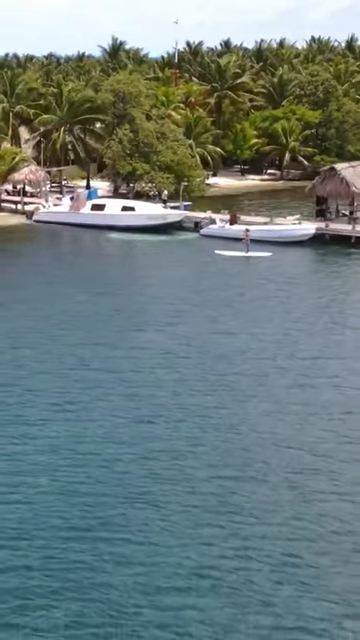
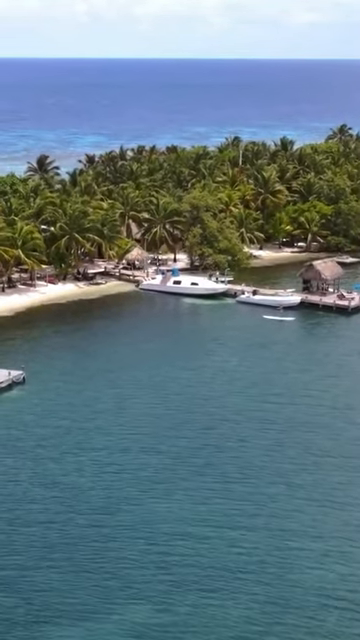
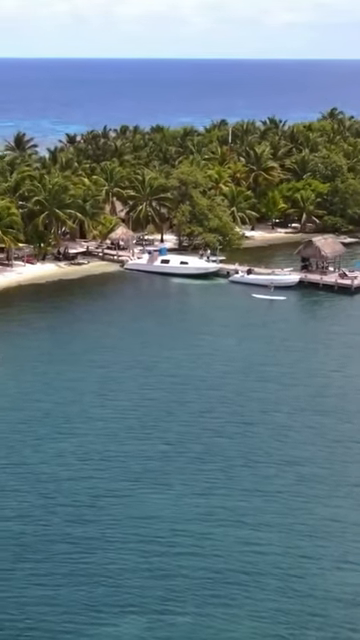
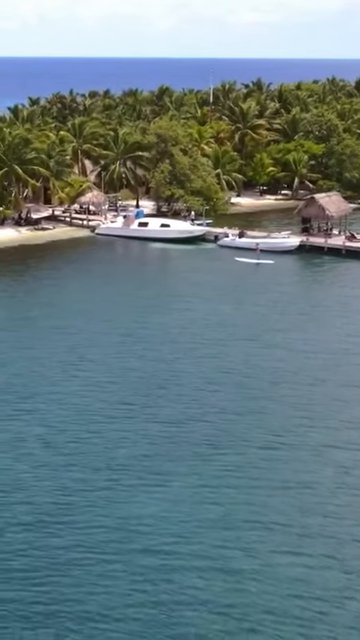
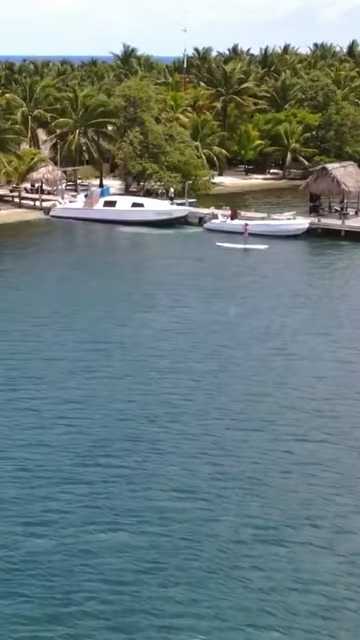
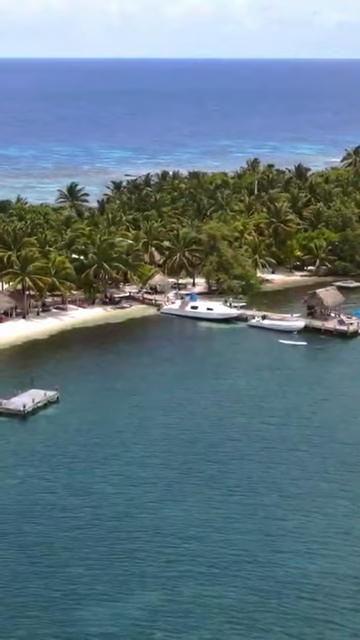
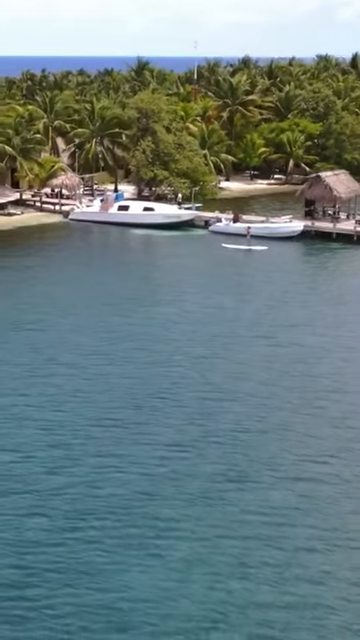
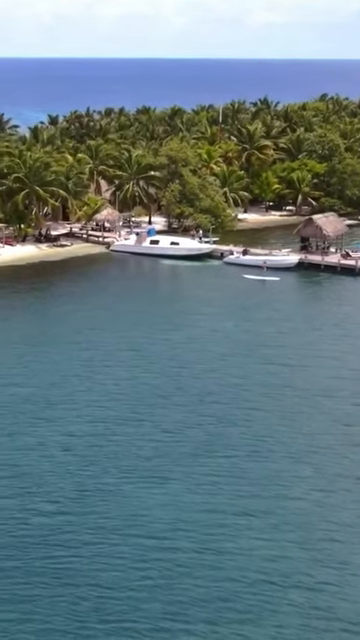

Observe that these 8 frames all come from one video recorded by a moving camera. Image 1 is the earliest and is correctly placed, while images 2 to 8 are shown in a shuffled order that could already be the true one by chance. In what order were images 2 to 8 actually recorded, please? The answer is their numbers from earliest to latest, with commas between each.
5, 7, 4, 8, 3, 2, 6
